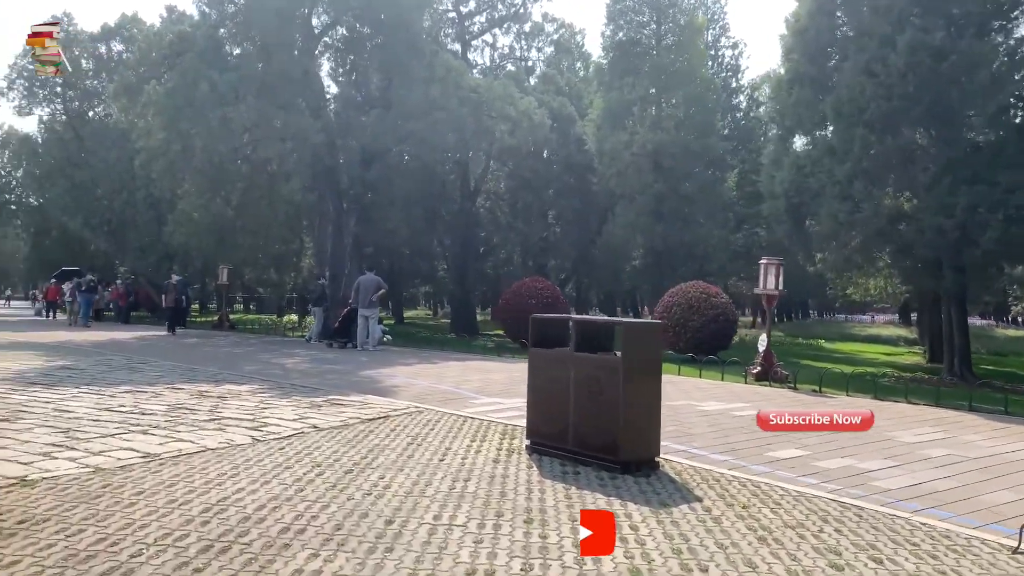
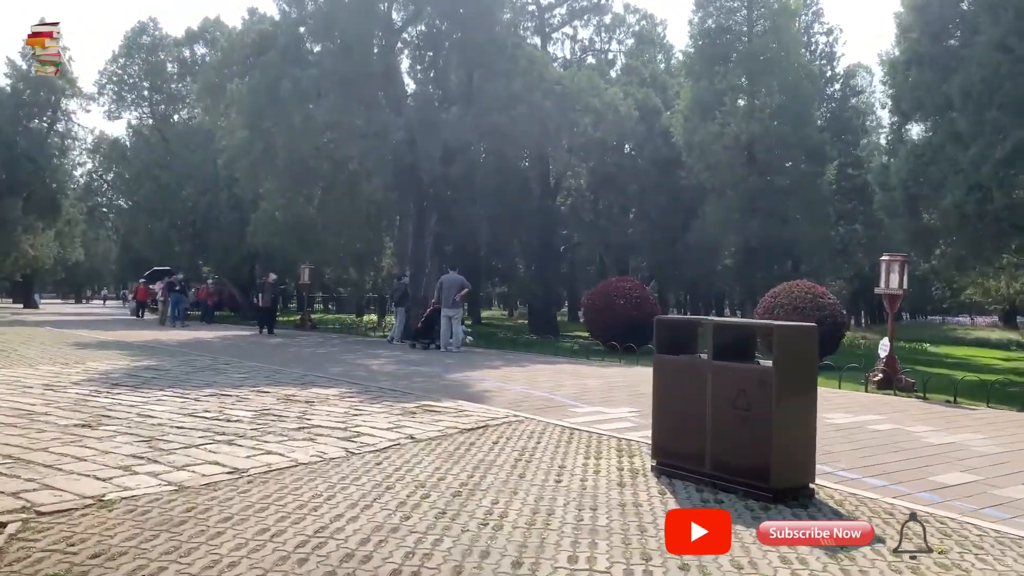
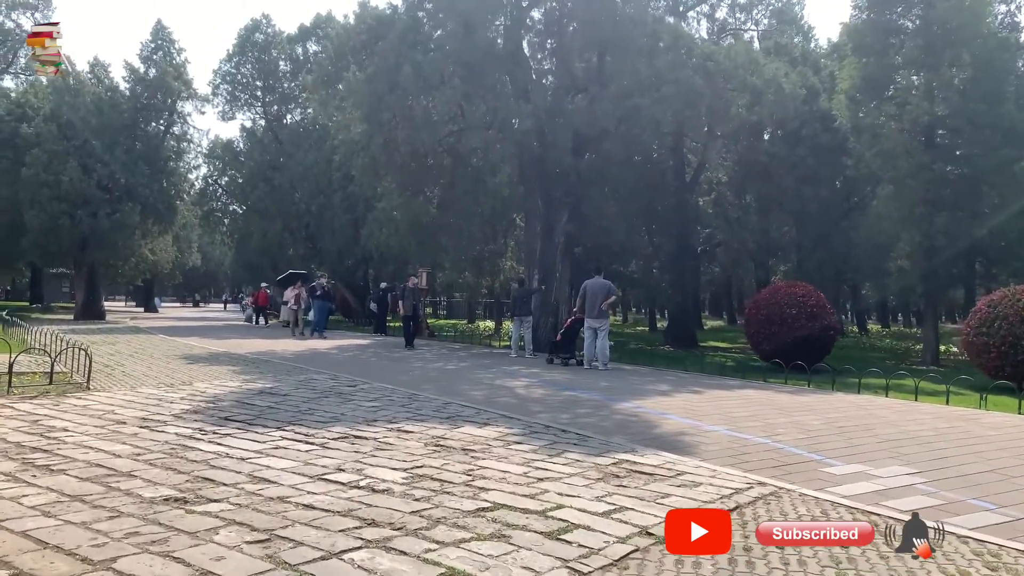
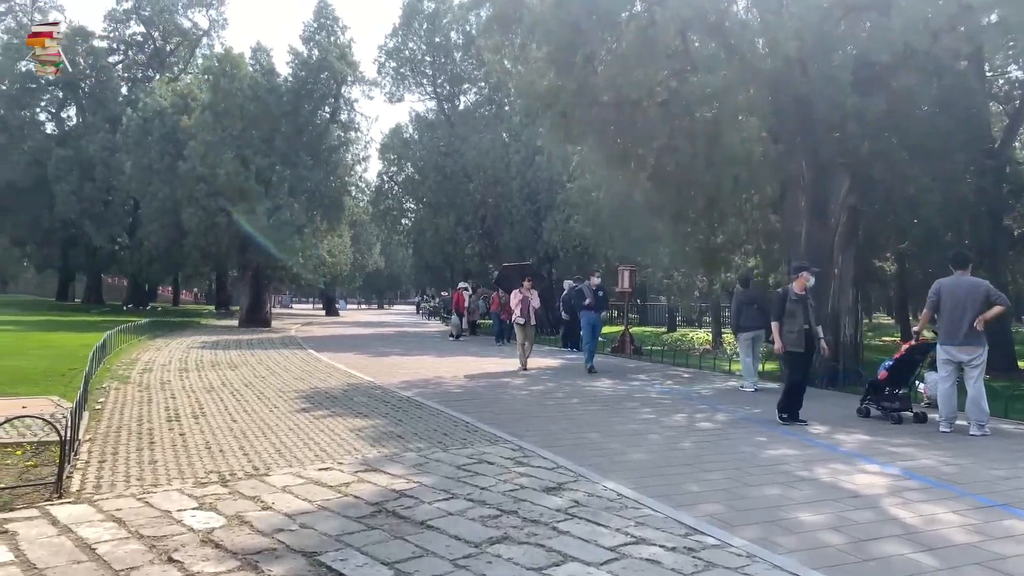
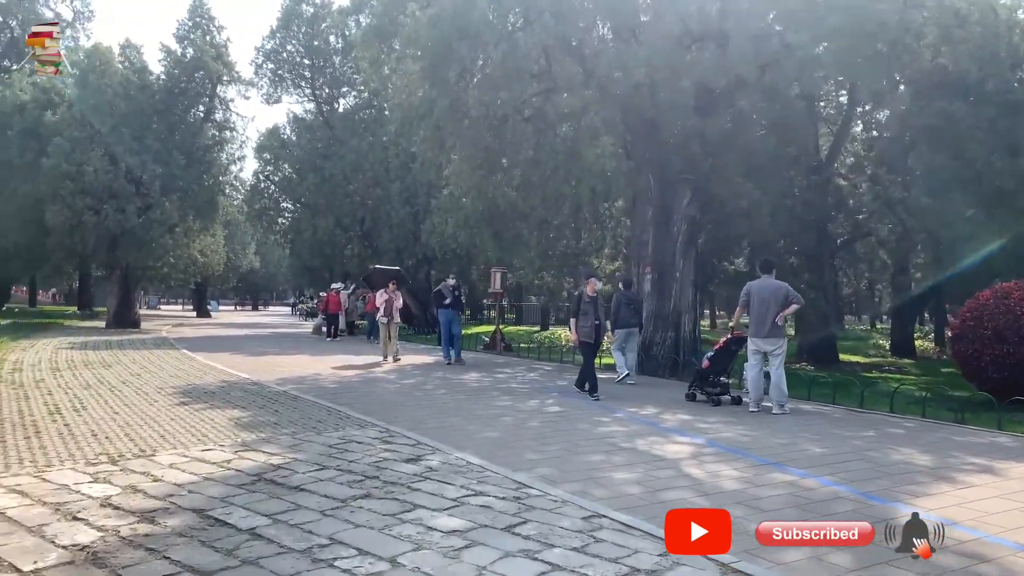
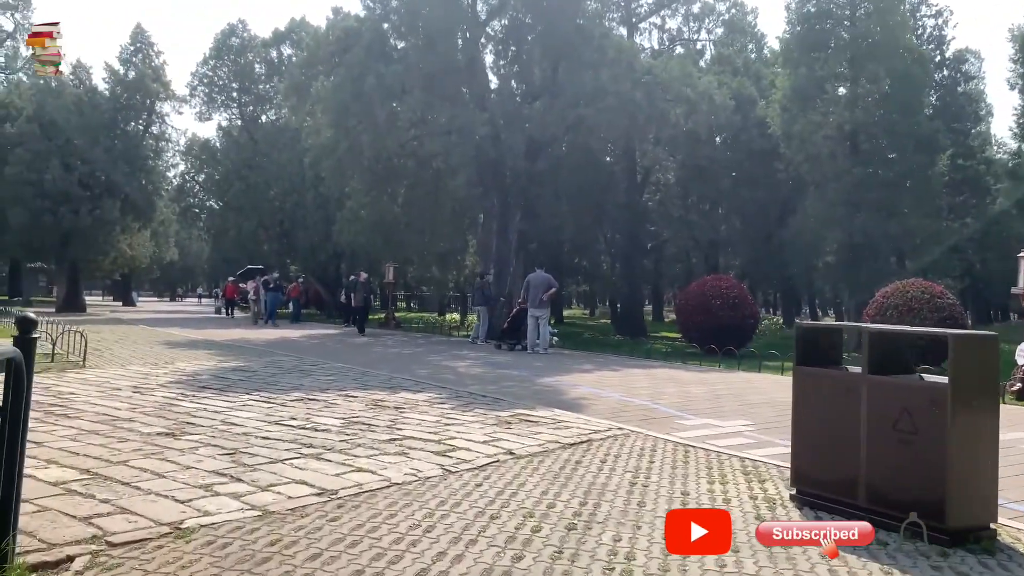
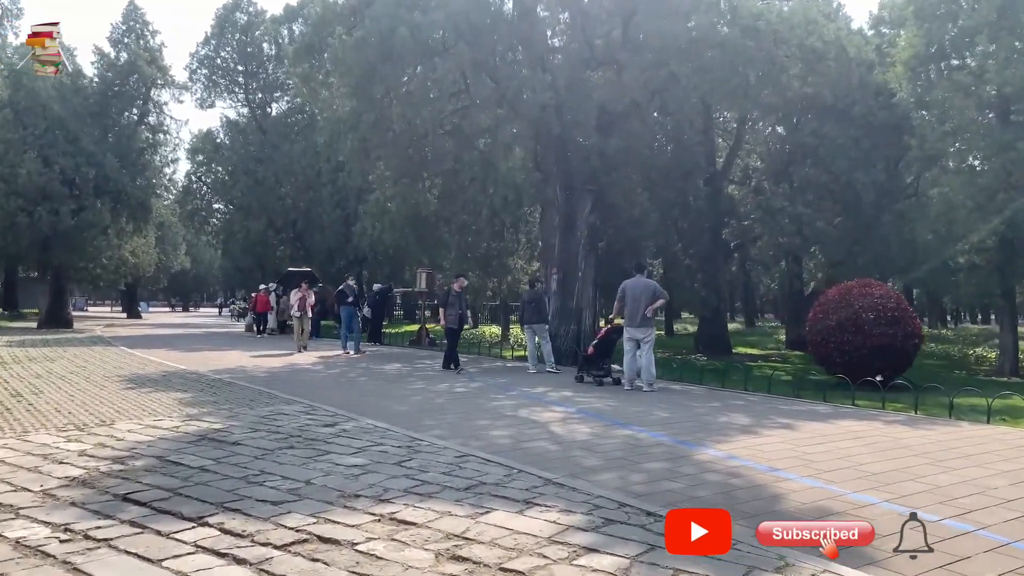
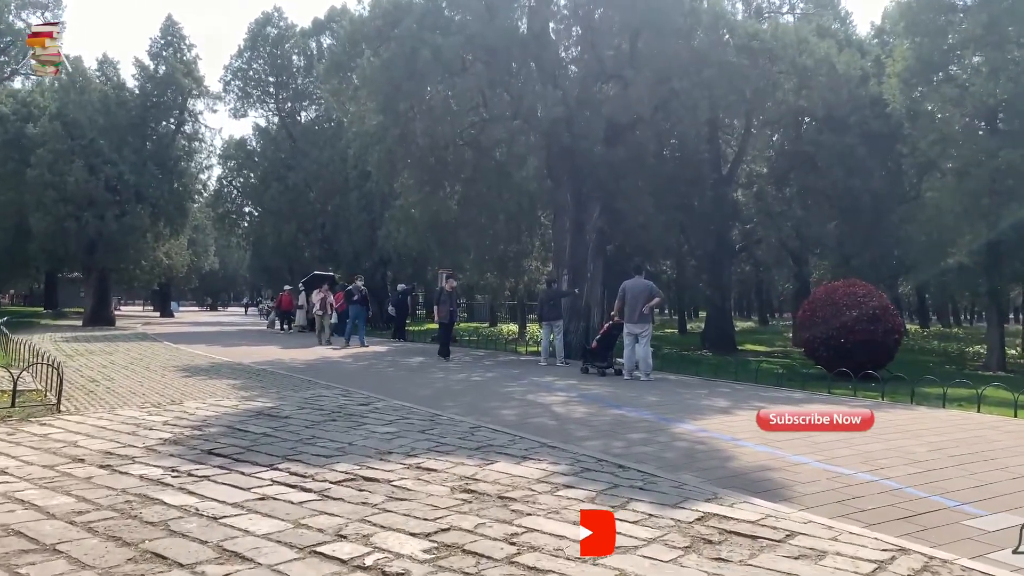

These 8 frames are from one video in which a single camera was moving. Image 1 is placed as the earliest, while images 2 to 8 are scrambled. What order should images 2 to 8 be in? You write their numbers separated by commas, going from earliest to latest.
2, 6, 3, 8, 7, 5, 4
